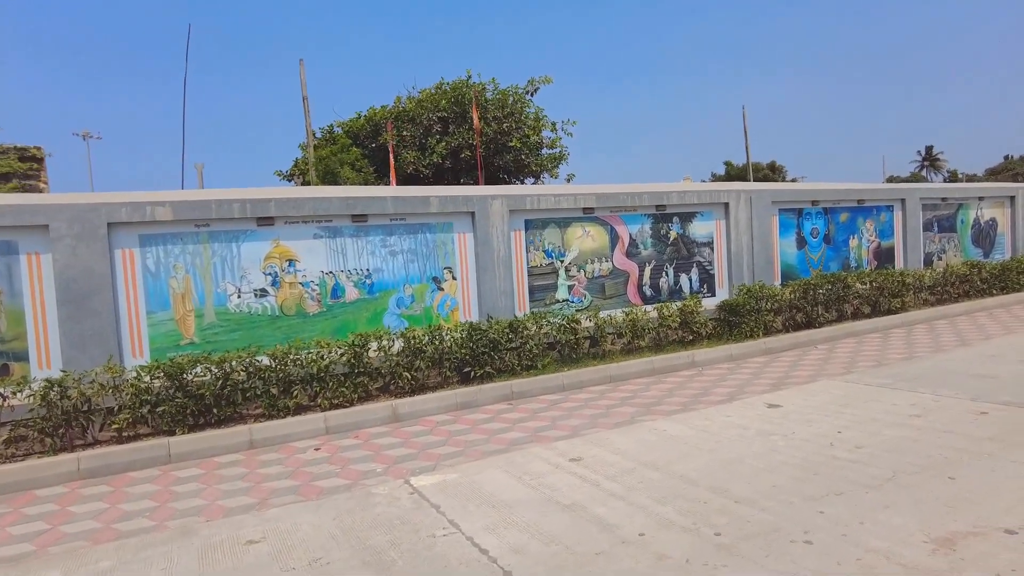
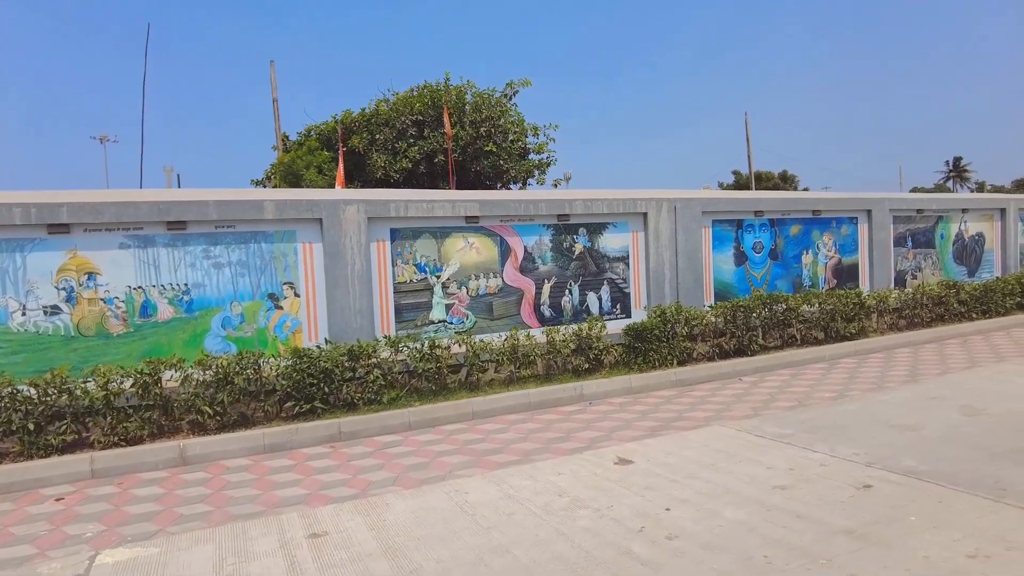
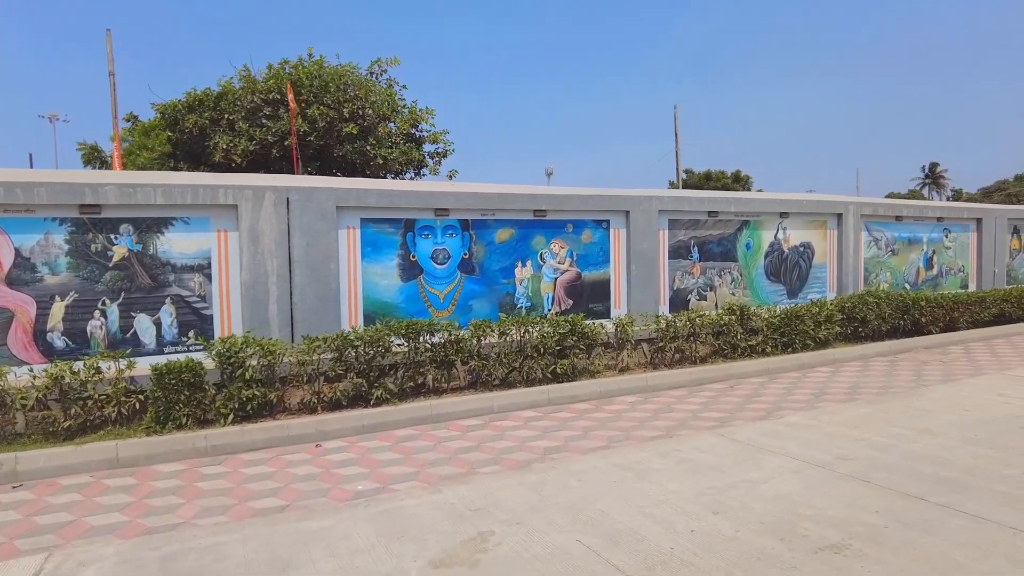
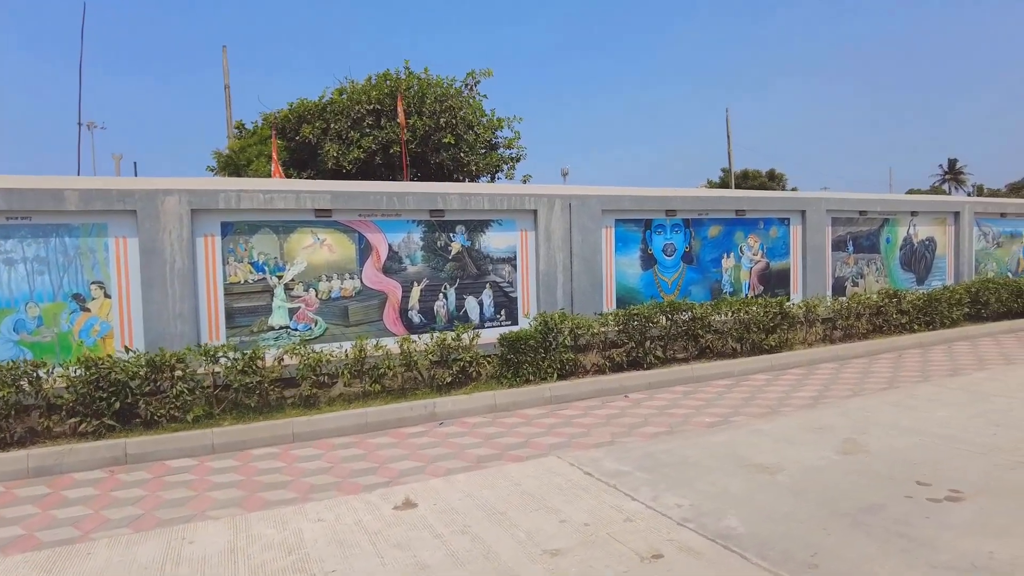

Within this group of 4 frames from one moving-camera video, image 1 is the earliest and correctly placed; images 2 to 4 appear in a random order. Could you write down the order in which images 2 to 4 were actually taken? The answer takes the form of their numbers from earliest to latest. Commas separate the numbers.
2, 4, 3
